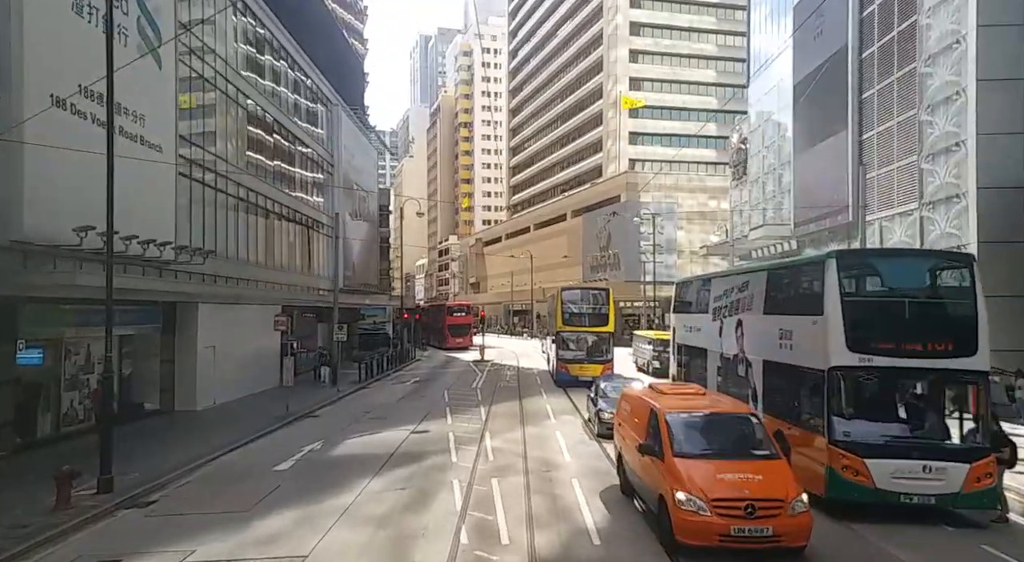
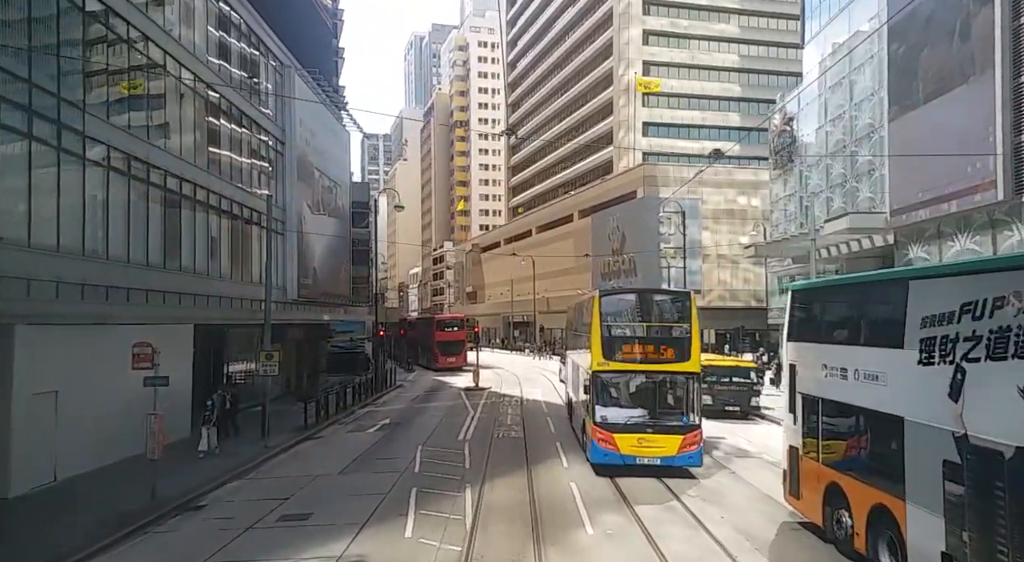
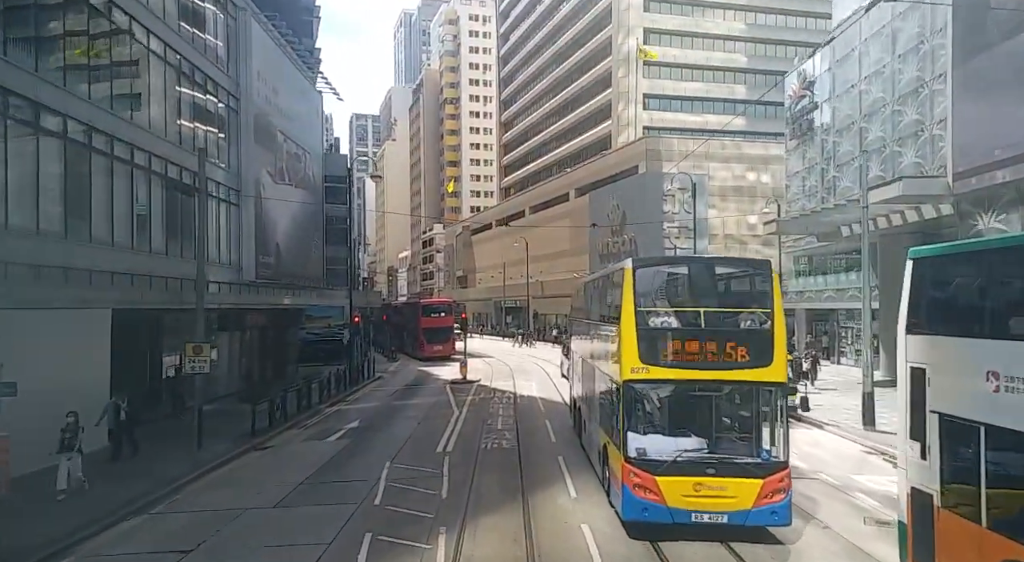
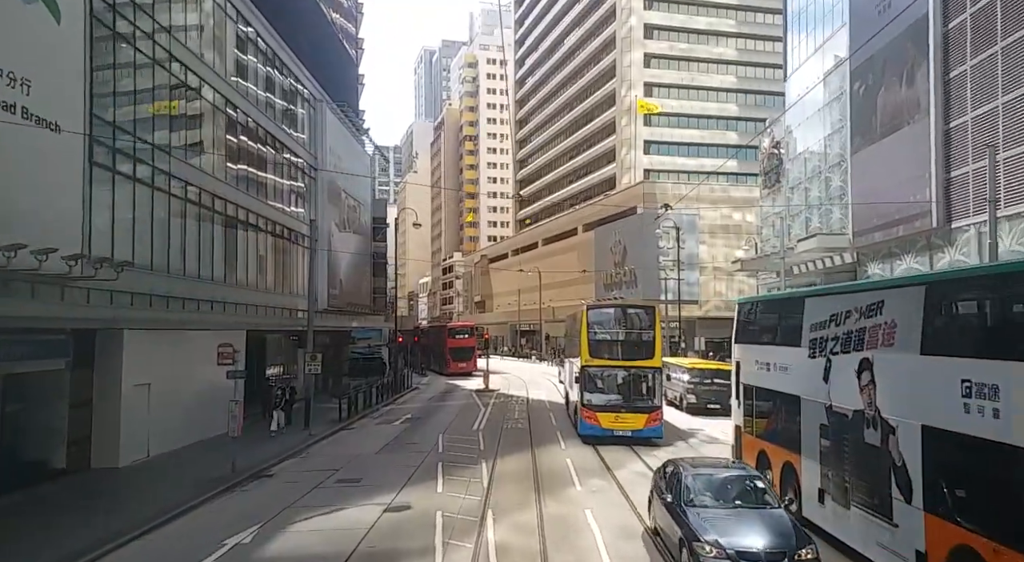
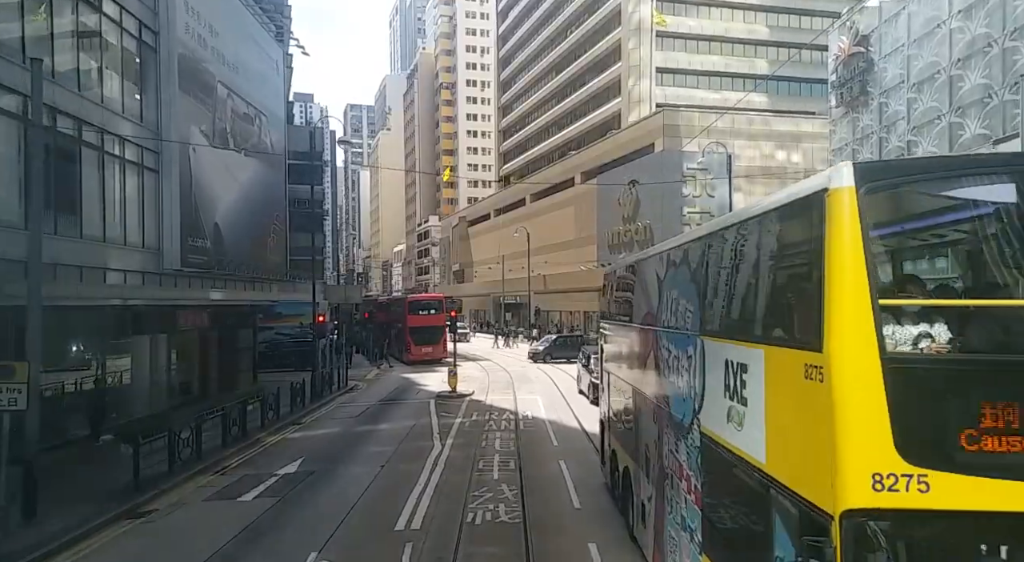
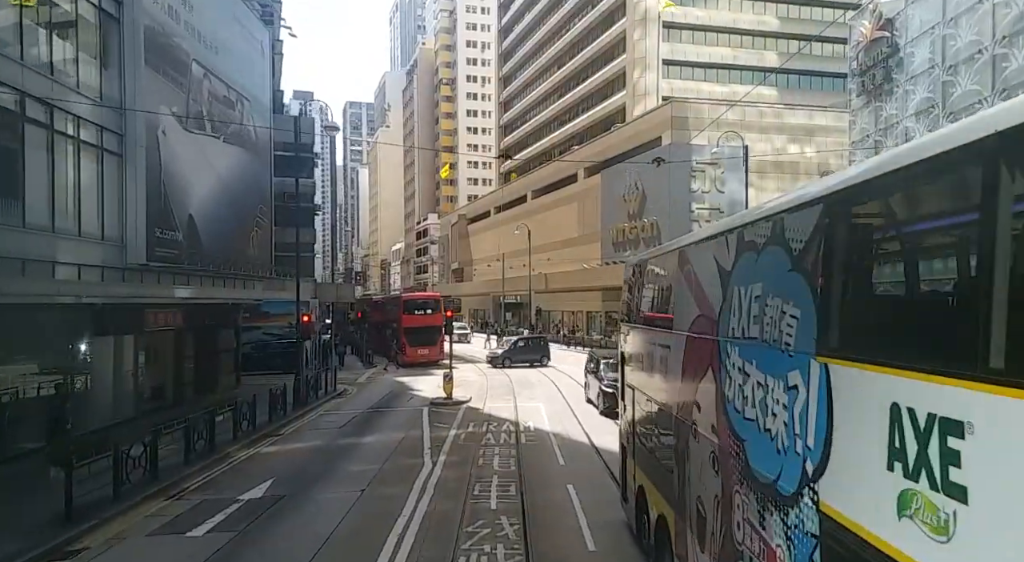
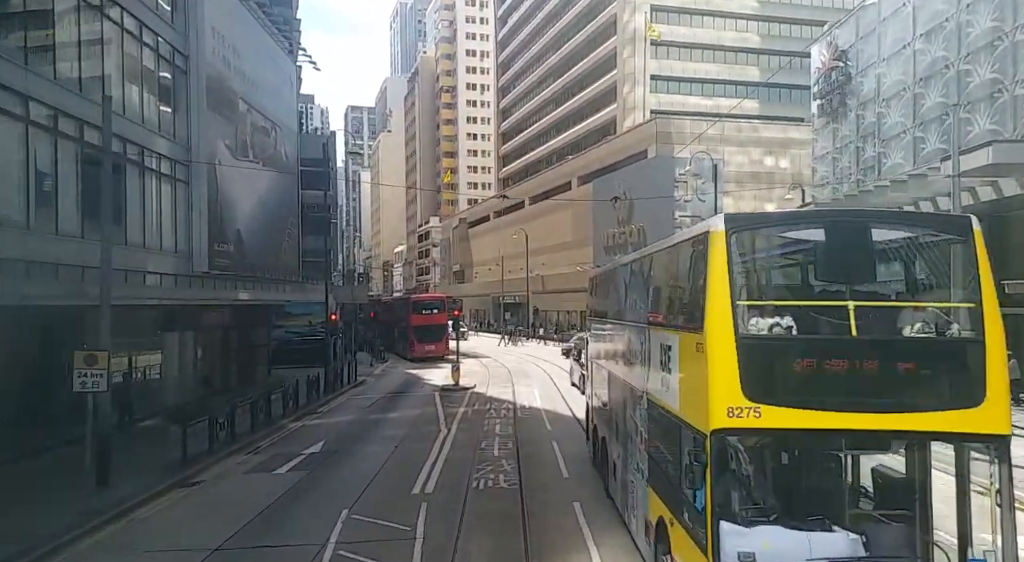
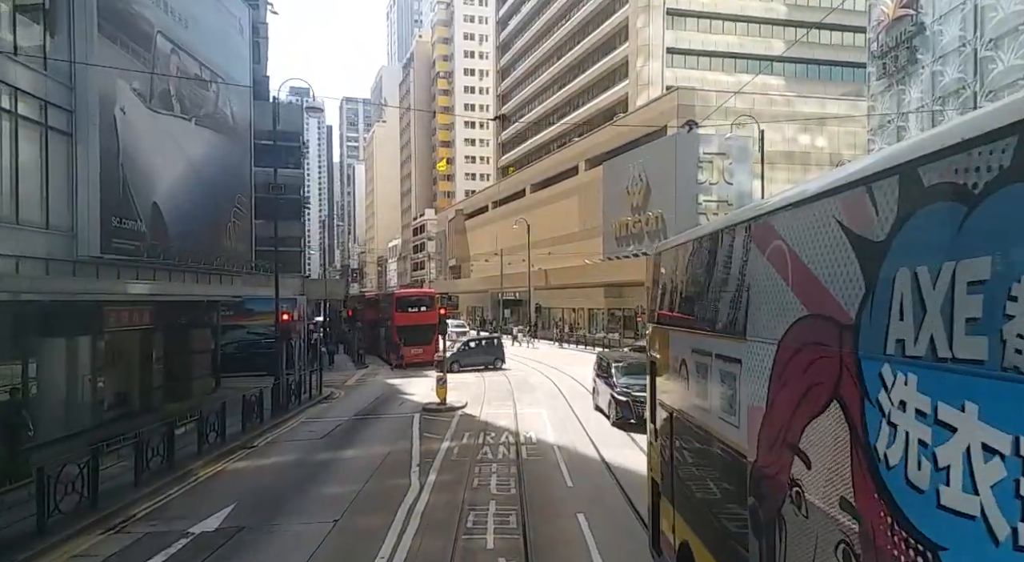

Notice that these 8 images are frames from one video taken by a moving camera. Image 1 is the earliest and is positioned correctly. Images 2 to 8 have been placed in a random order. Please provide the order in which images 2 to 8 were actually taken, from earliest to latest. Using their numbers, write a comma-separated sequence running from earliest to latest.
4, 2, 3, 7, 5, 6, 8
